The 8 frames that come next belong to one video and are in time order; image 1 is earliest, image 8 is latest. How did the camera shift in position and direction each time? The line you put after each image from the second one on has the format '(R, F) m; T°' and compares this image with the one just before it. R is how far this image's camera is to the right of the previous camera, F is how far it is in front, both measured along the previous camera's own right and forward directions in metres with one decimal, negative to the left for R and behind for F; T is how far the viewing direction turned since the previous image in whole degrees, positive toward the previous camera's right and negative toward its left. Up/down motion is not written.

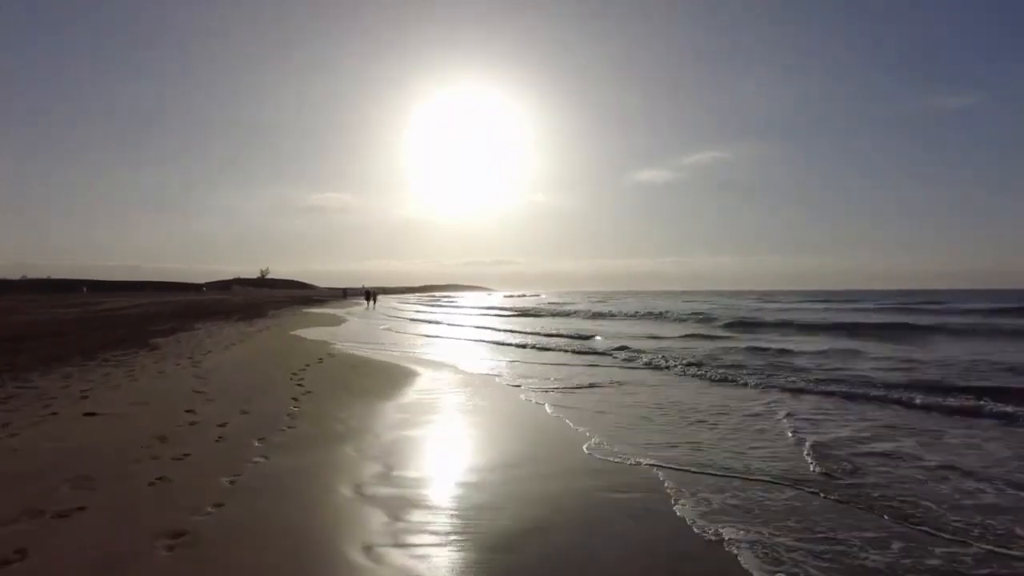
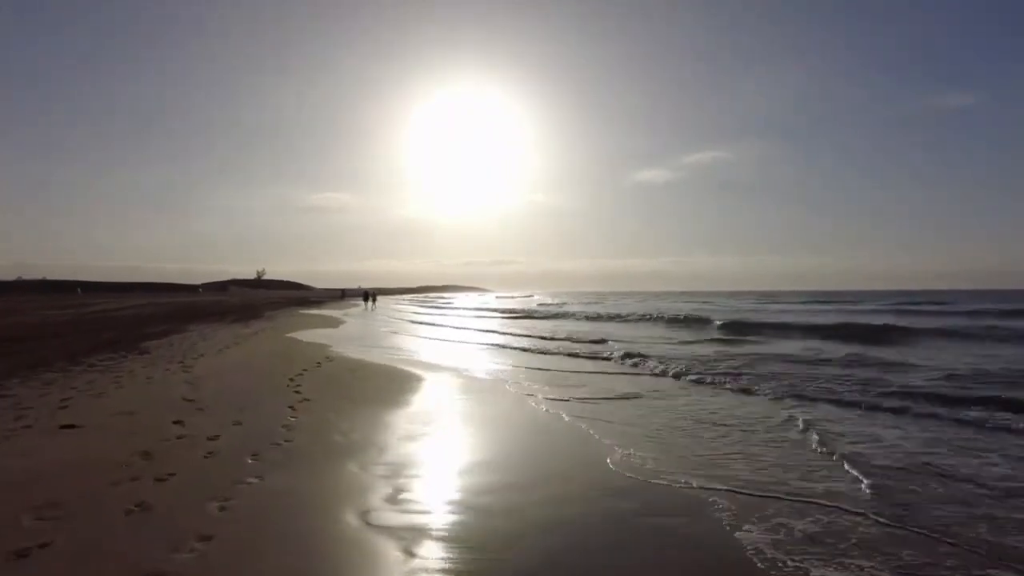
(-0.2, +0.4) m; 0°
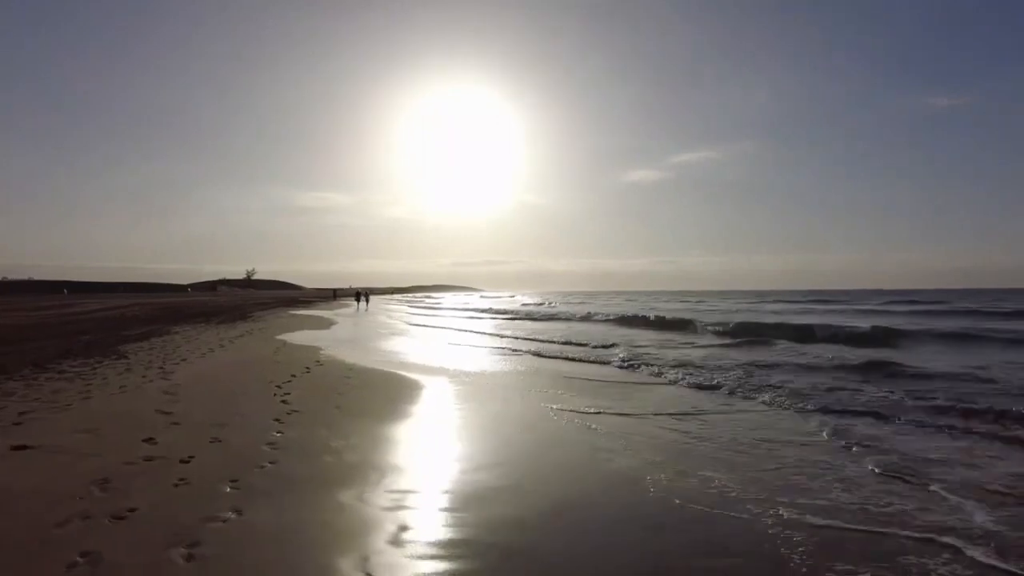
(-0.2, +0.6) m; +1°
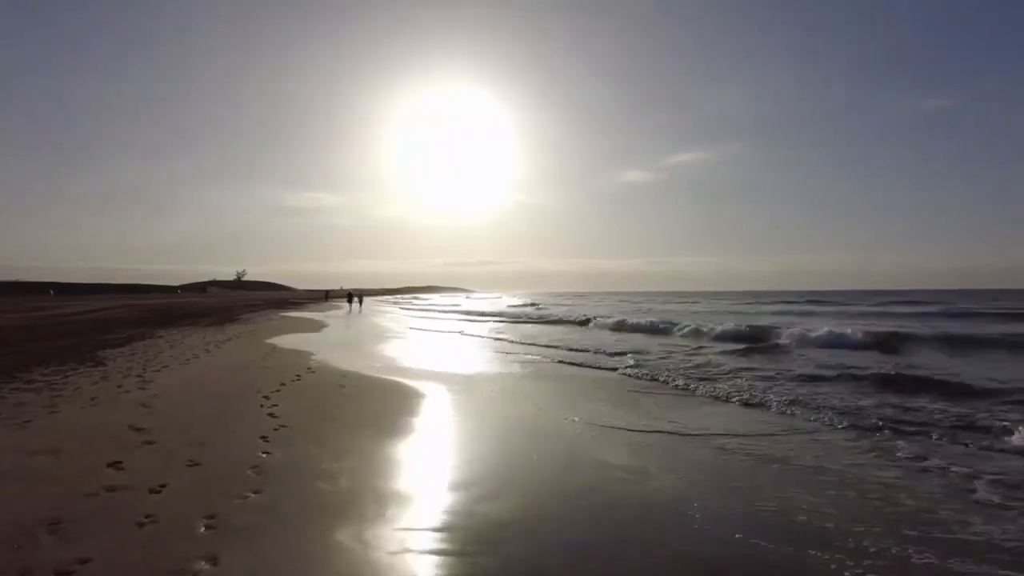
(-0.2, +0.5) m; +1°
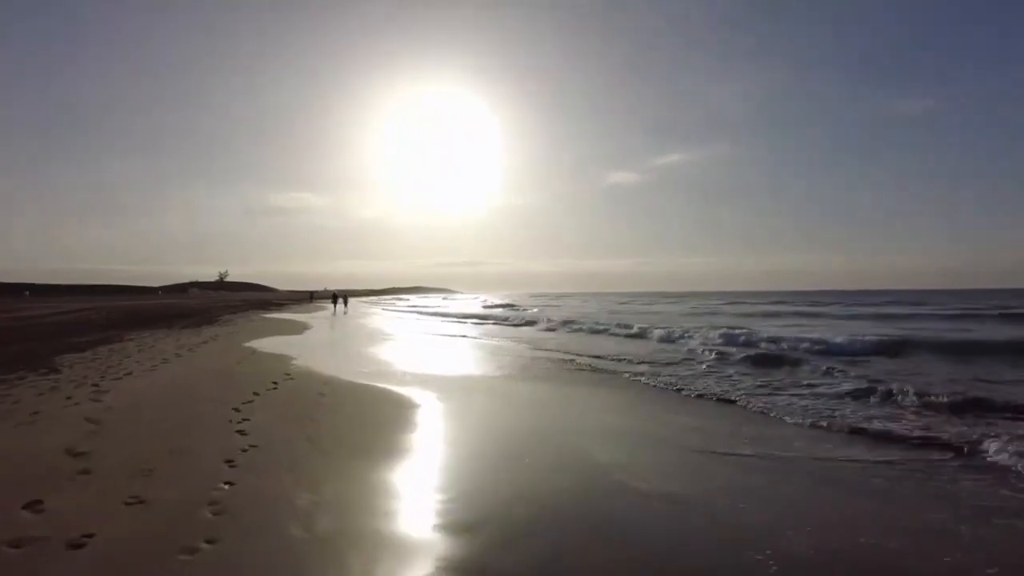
(-0.2, +0.8) m; +1°
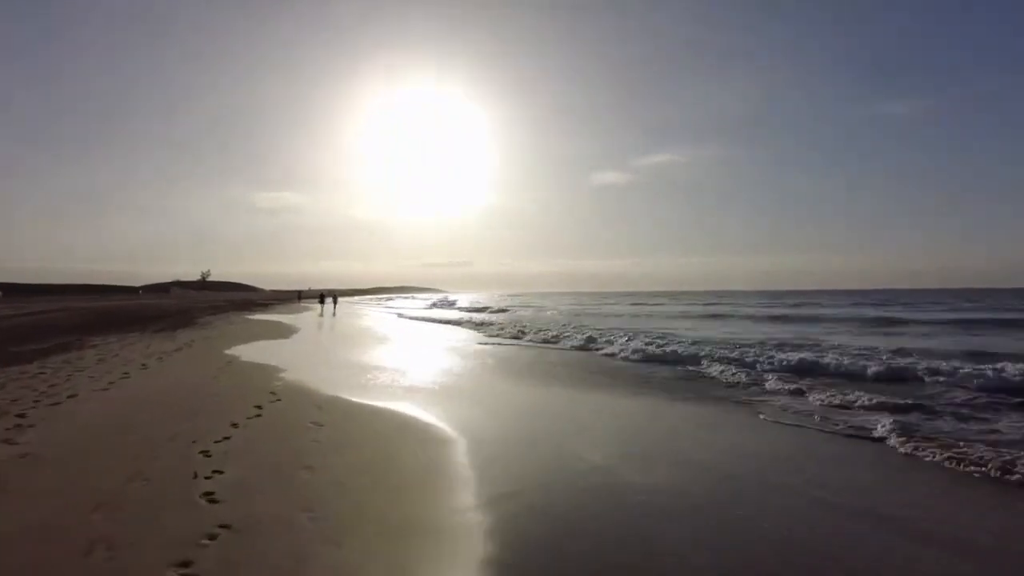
(-0.7, +1.6) m; +1°
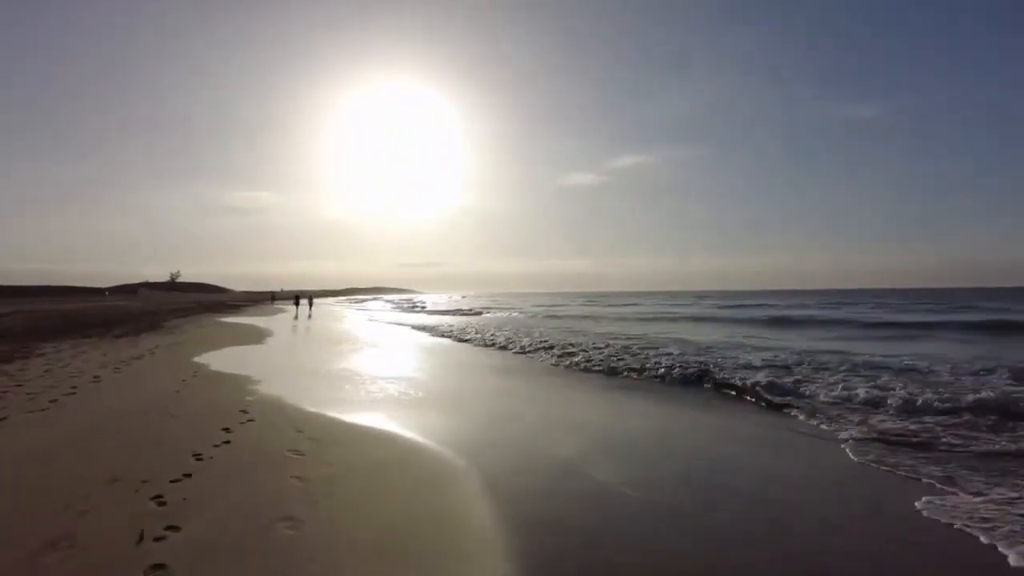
(-0.4, +0.8) m; +2°
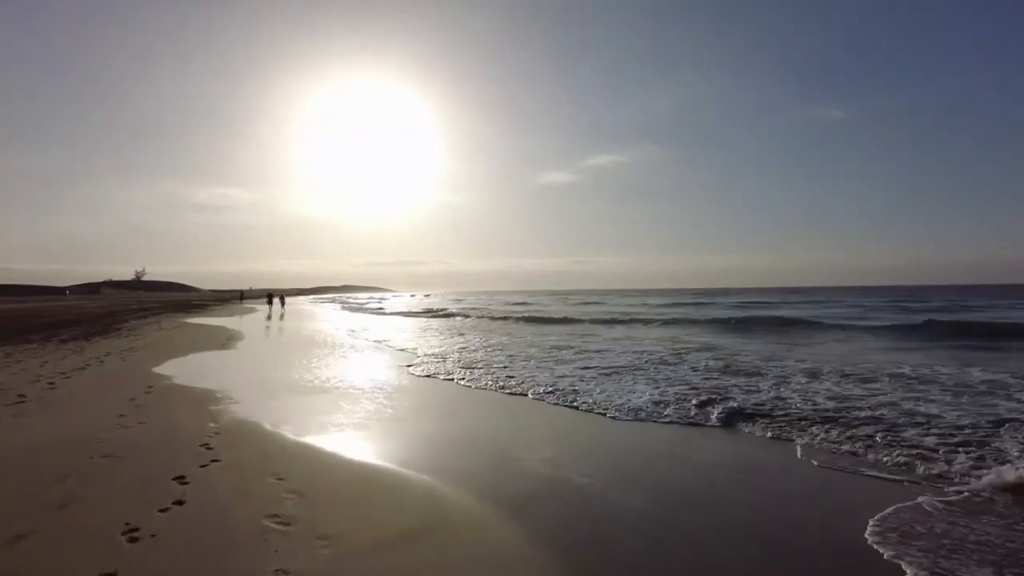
(-0.6, +1.4) m; +3°
